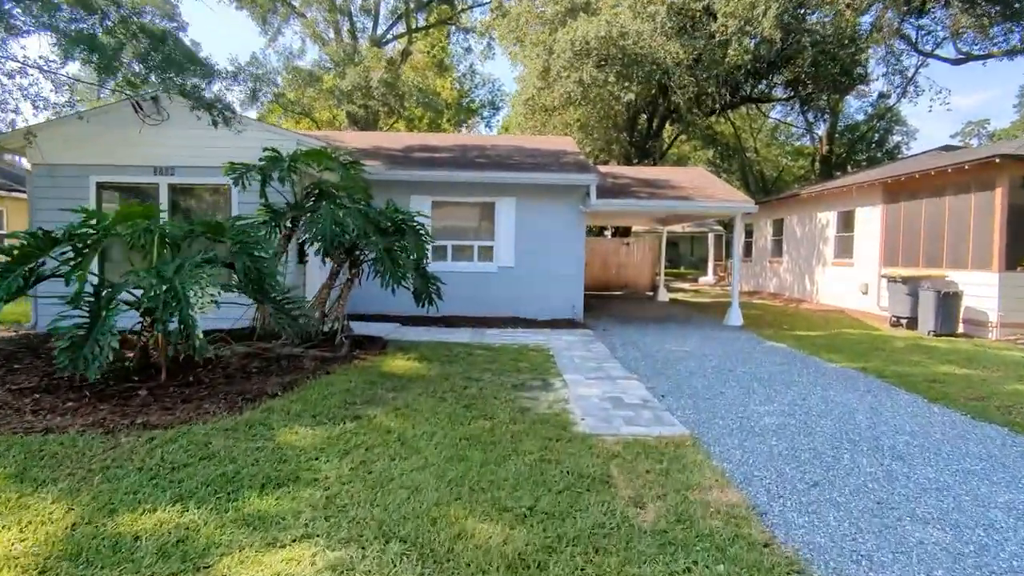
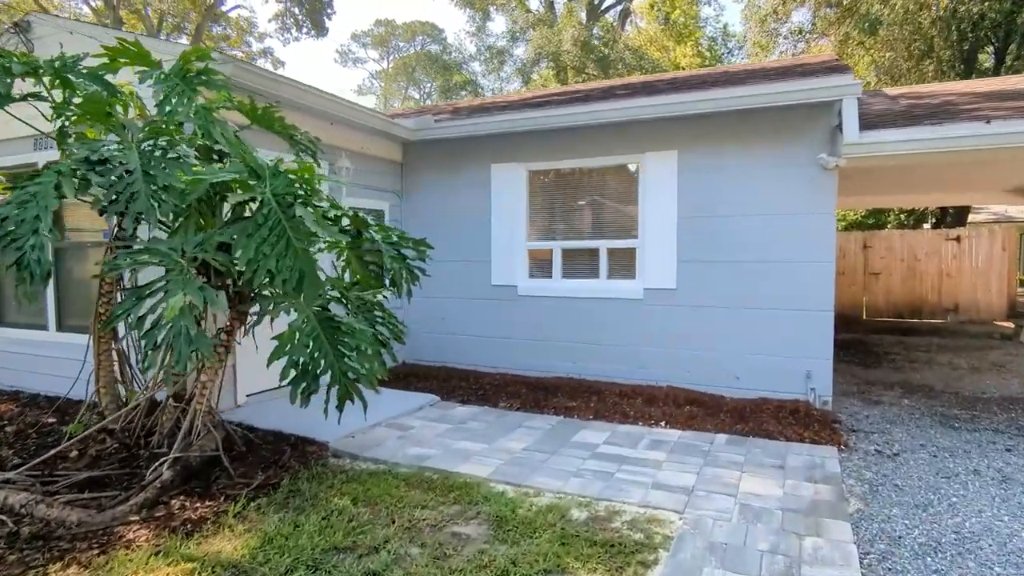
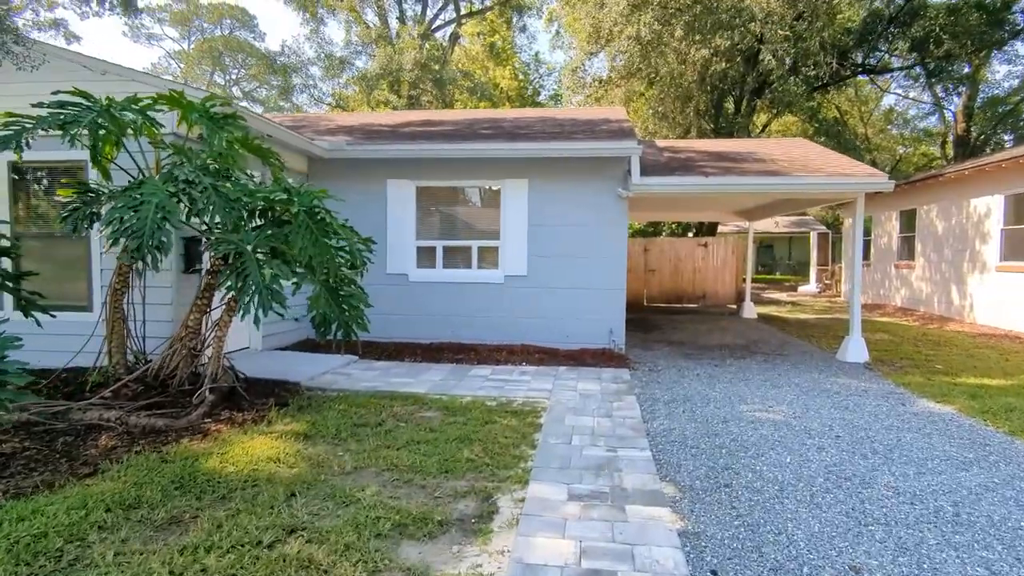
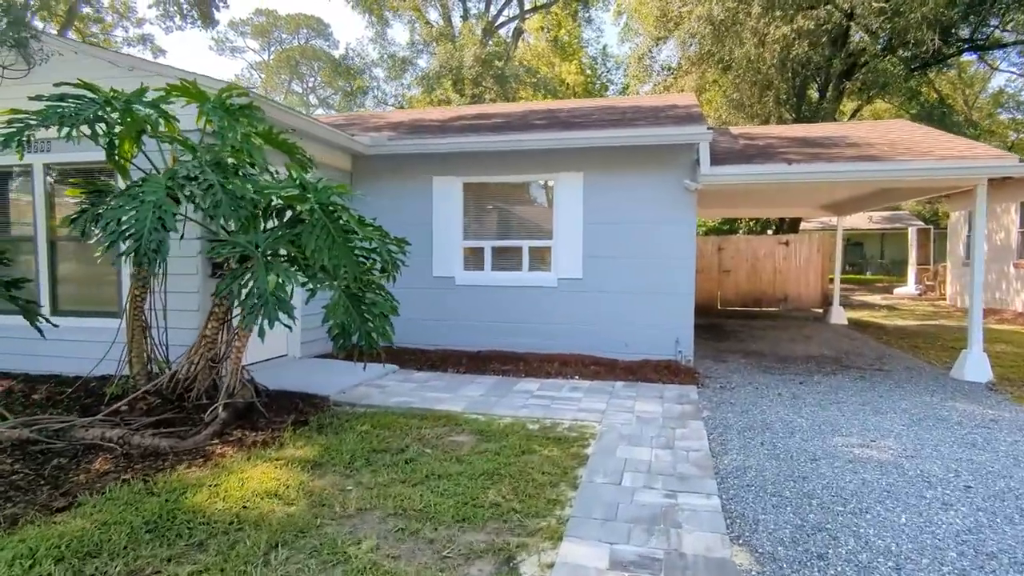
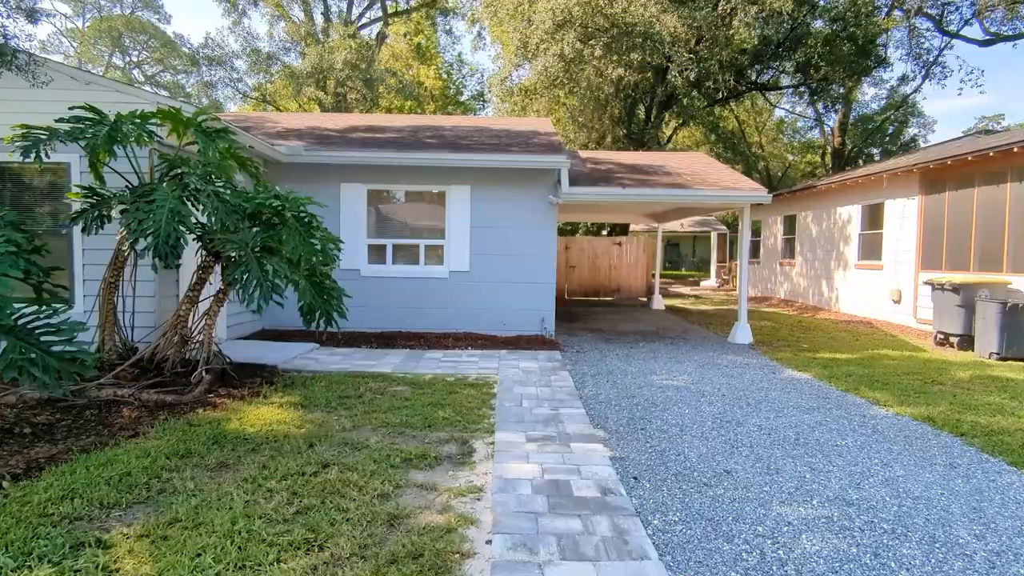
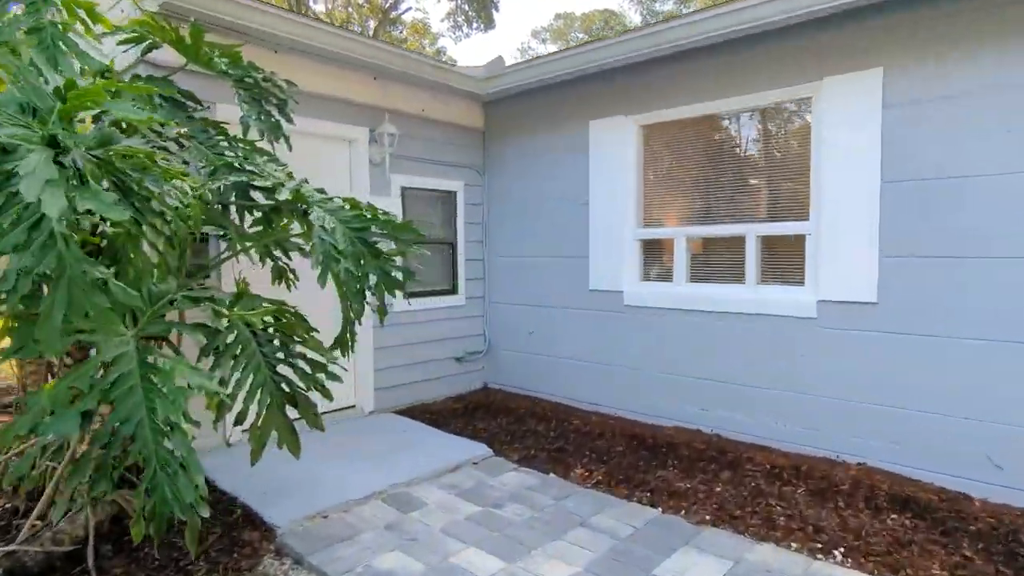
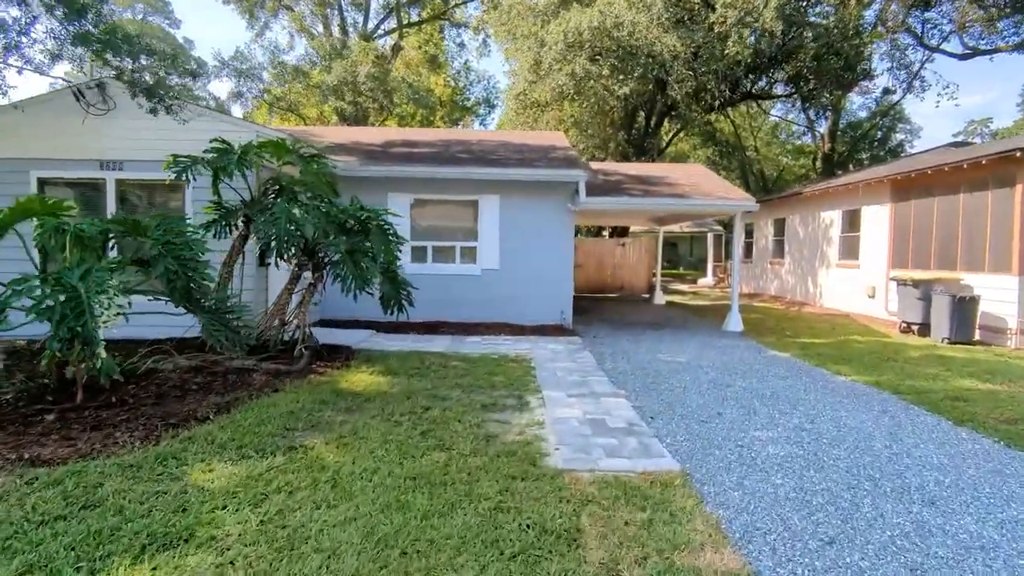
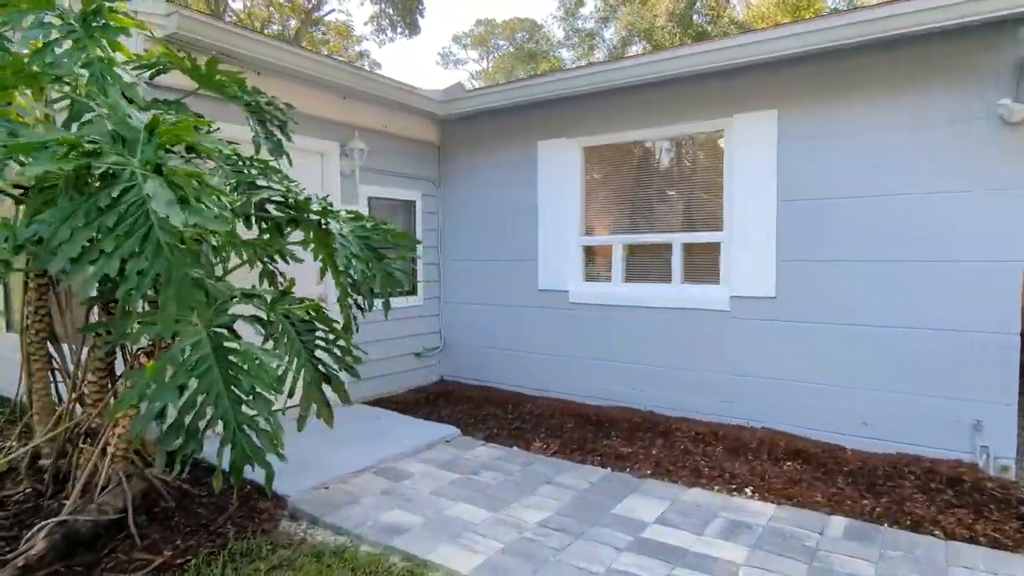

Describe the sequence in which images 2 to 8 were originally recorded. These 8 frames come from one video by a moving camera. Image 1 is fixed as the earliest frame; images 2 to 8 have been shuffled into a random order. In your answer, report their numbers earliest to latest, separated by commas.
7, 5, 3, 4, 2, 8, 6
